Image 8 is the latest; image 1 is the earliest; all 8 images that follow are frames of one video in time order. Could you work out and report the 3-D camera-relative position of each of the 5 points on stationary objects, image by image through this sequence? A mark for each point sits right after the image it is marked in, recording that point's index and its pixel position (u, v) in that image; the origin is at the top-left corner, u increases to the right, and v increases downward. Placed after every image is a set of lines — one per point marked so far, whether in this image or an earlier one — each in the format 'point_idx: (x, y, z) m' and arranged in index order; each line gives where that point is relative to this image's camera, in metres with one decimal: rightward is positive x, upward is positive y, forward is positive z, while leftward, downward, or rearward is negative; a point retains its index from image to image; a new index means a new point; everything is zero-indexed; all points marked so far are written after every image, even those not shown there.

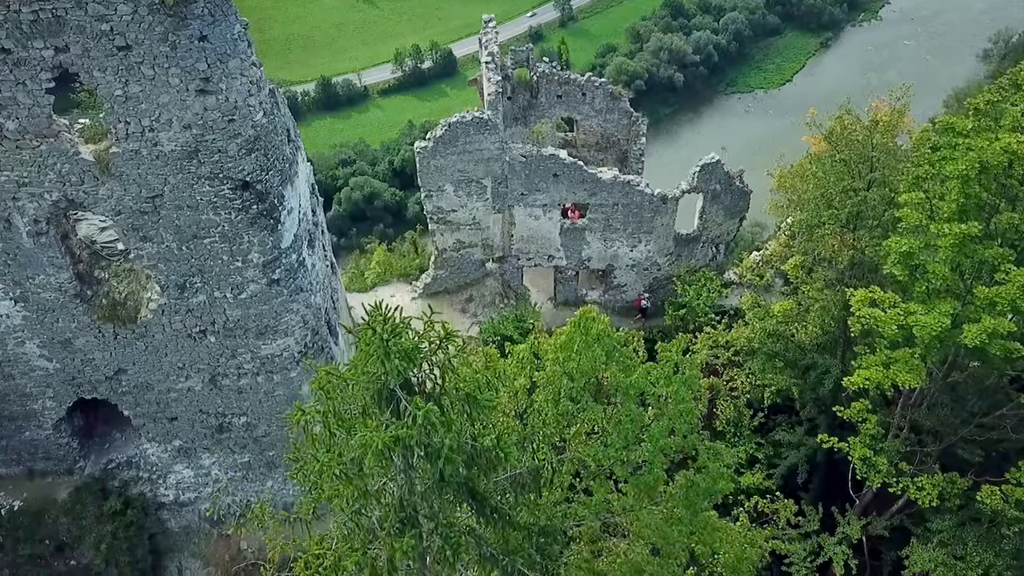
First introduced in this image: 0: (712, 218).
0: (+4.2, +1.5, +17.3) m
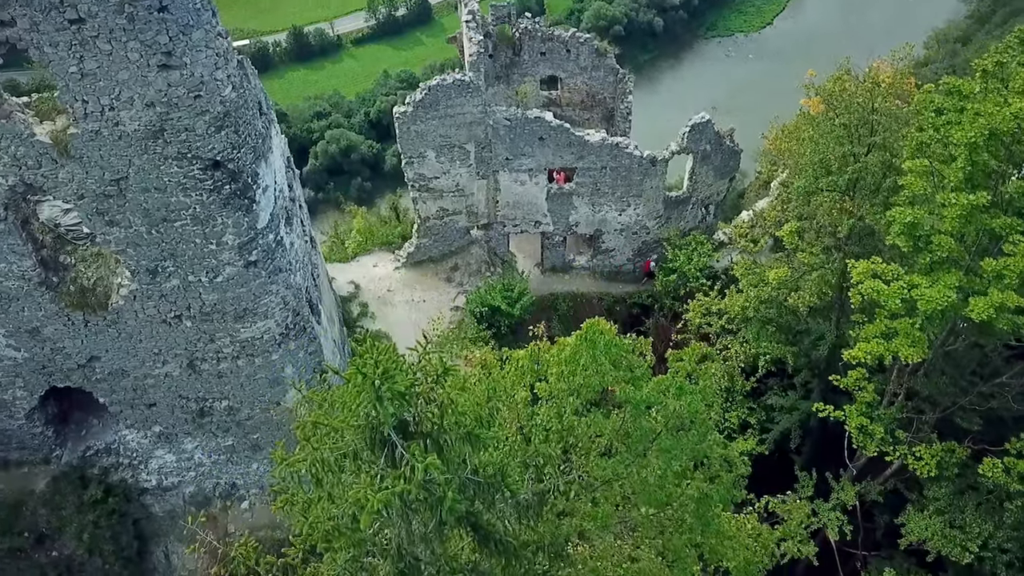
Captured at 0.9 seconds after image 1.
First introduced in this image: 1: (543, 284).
0: (+3.9, +2.3, +16.8) m
1: (+0.7, +0.1, +17.3) m
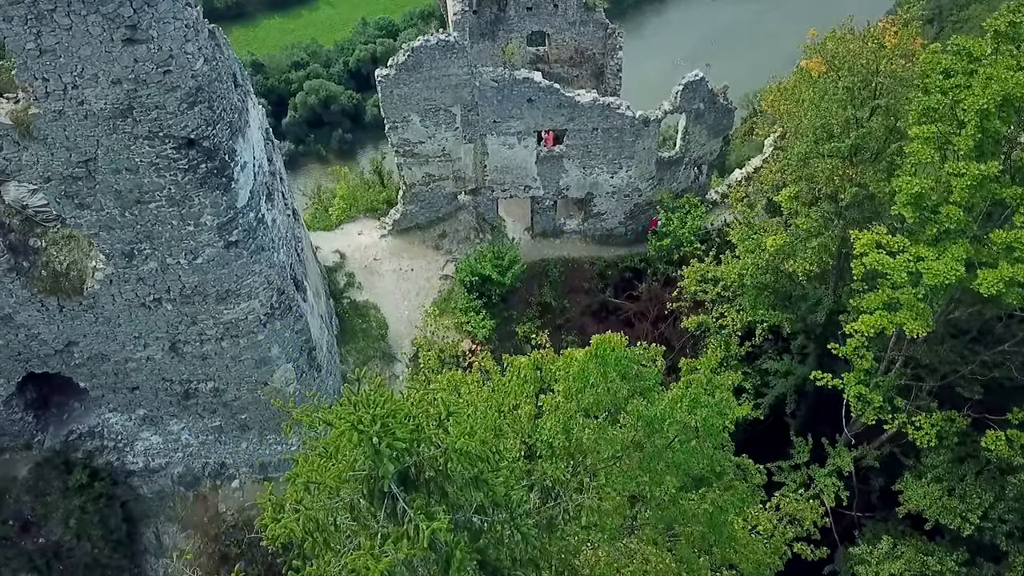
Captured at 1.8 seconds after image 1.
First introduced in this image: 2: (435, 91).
0: (+3.7, +3.0, +16.4) m
1: (+0.5, +0.8, +16.9) m
2: (-1.3, +3.4, +14.2) m
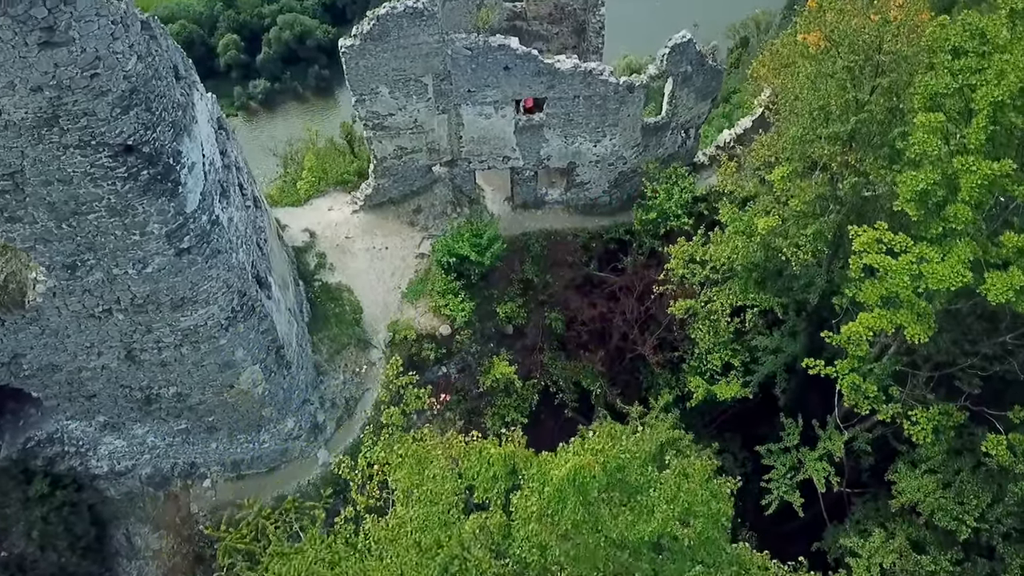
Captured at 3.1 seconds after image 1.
0: (+3.2, +3.6, +15.5) m
1: (0.0, +1.3, +16.2) m
2: (-1.8, +3.7, +13.2) m
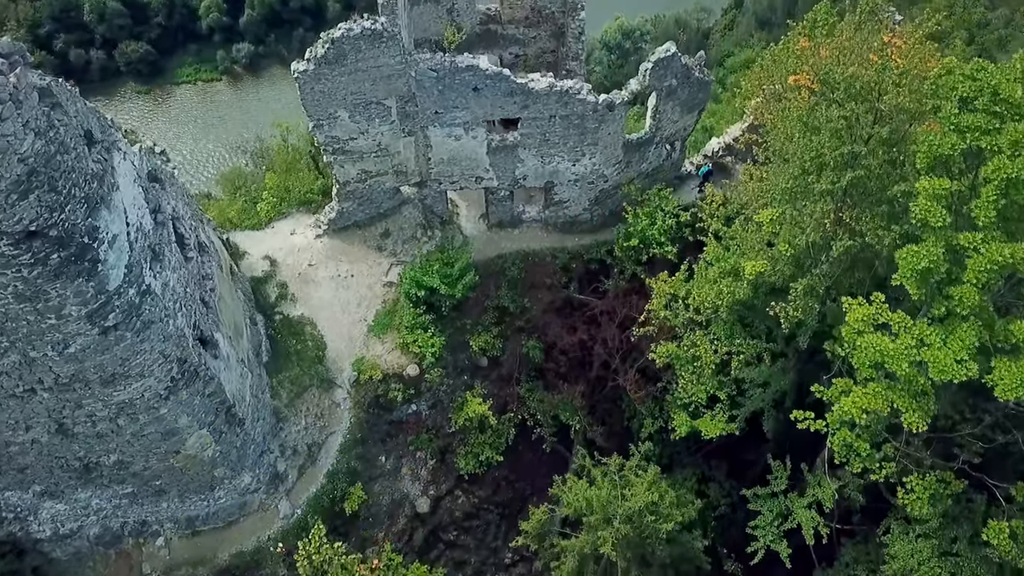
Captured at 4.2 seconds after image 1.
0: (+2.7, +3.1, +14.5) m
1: (-0.4, +0.9, +15.3) m
2: (-2.2, +3.1, +12.2) m
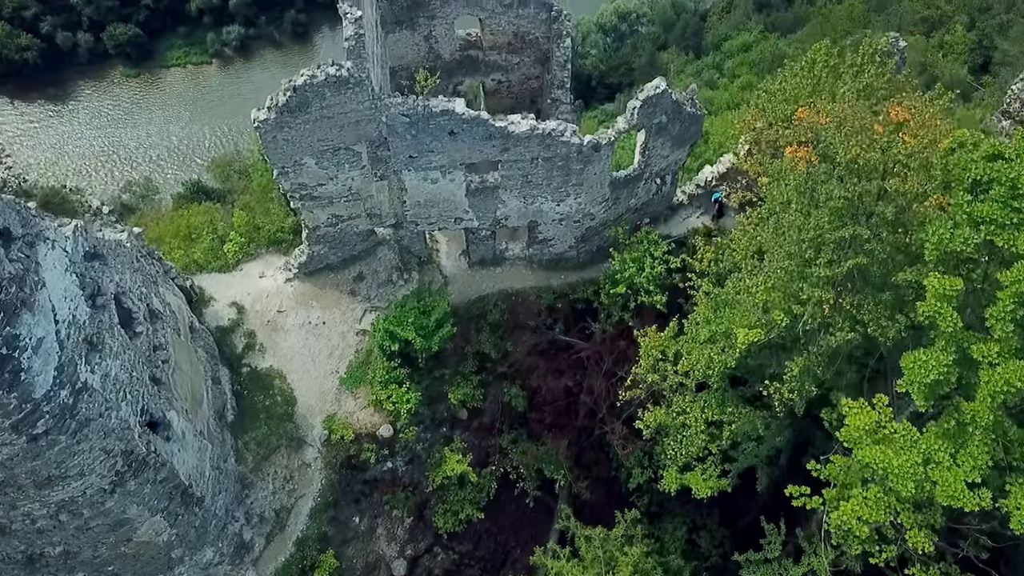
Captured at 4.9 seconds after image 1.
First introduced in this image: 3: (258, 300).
0: (+2.4, +2.3, +13.7) m
1: (-0.8, +0.1, +14.5) m
2: (-2.5, +2.2, +11.3) m
3: (-4.3, -0.2, +13.7) m
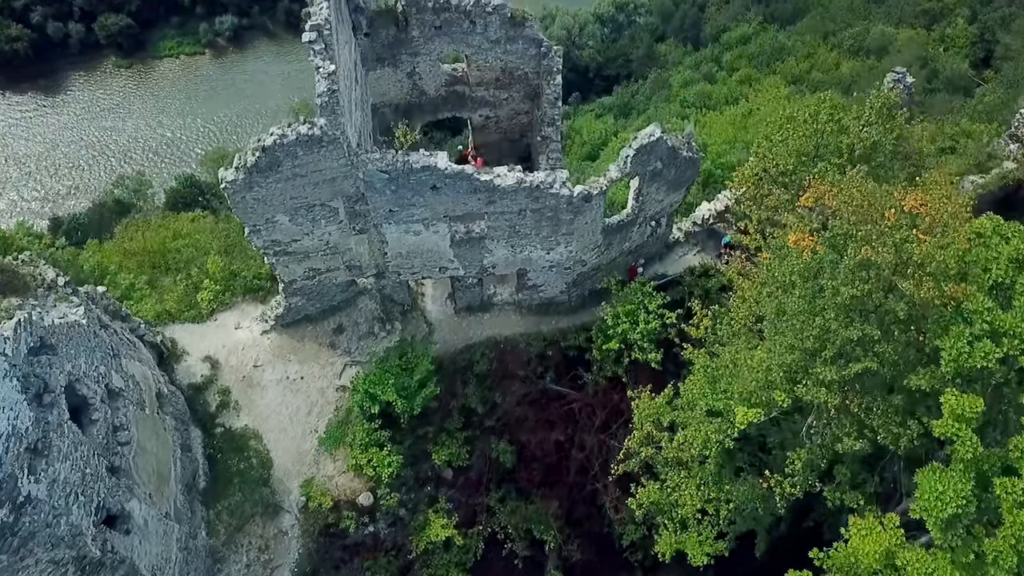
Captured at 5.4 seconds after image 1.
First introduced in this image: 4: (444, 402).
0: (+2.2, +1.4, +13.0) m
1: (-1.0, -0.7, +13.9) m
2: (-2.7, +1.3, +10.7) m
3: (-4.5, -1.0, +13.1) m
4: (-1.1, -1.9, +13.1) m
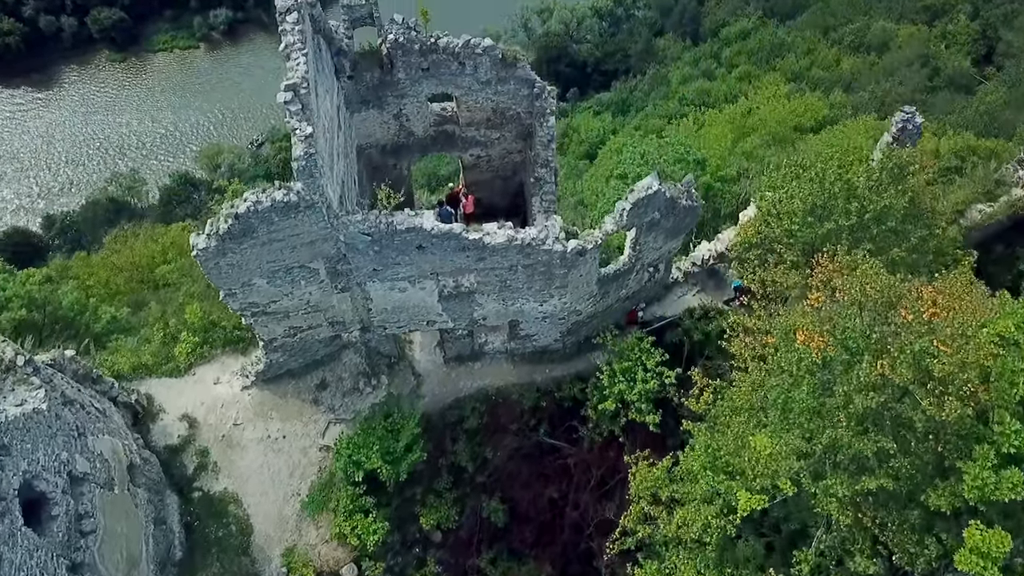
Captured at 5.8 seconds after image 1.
0: (+2.1, +0.6, +12.4) m
1: (-1.1, -1.5, +13.3) m
2: (-2.9, +0.5, +10.1) m
3: (-4.6, -1.9, +12.5) m
4: (-1.2, -2.7, +12.6) m
